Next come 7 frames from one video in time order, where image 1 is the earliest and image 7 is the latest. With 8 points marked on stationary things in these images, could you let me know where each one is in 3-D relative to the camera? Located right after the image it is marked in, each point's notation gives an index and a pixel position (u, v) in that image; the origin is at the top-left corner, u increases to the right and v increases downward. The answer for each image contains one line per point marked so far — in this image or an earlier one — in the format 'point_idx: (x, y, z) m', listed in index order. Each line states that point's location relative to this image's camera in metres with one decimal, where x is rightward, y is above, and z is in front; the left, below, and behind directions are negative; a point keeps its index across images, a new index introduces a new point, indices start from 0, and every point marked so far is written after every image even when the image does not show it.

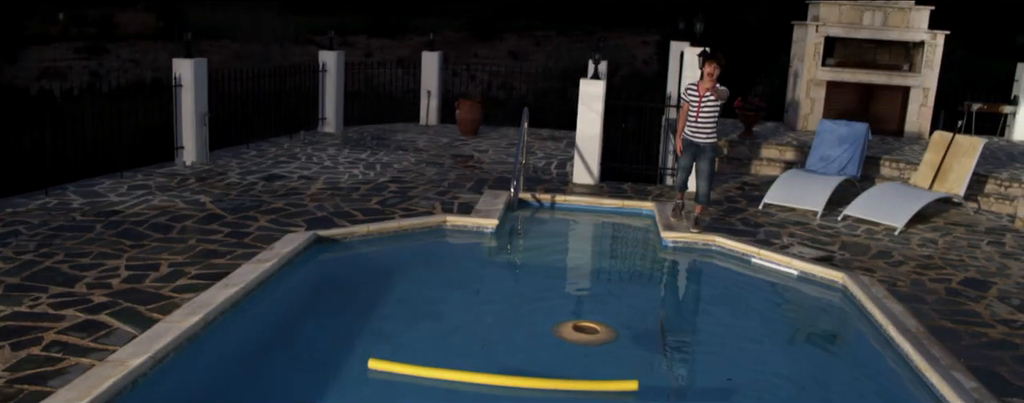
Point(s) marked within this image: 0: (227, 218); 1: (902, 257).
0: (-2.9, -0.1, +8.8) m
1: (+3.8, -0.5, +8.5) m
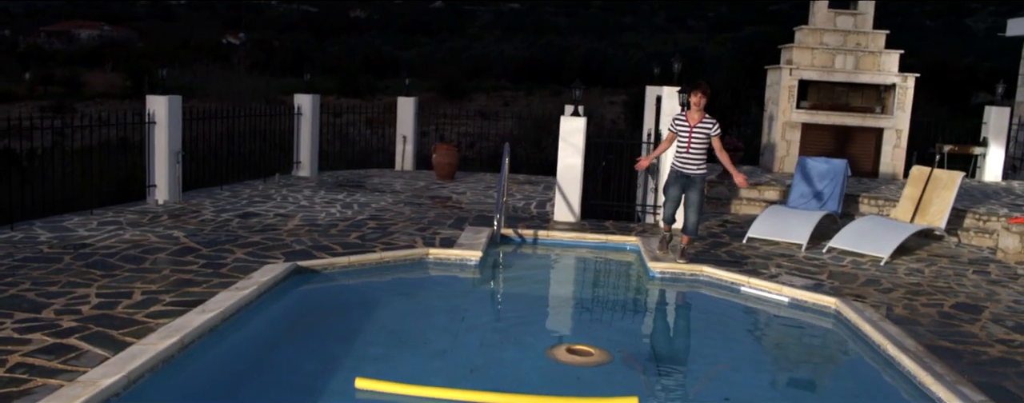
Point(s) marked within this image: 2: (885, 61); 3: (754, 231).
0: (-3.1, -0.5, +8.5) m
1: (+3.7, -0.8, +8.4) m
2: (+6.3, +2.4, +14.7) m
3: (+2.9, -0.3, +10.4) m
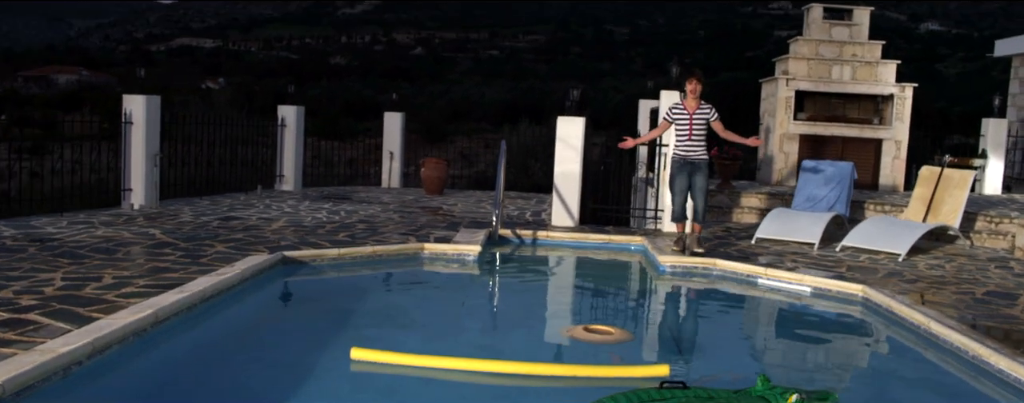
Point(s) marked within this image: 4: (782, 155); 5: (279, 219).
0: (-3.1, -0.4, +8.0) m
1: (+3.7, -0.7, +7.9) m
2: (+6.2, +2.2, +14.4) m
3: (+2.9, -0.3, +9.9) m
4: (+4.5, +0.8, +14.4) m
5: (-2.7, -0.2, +10.2) m
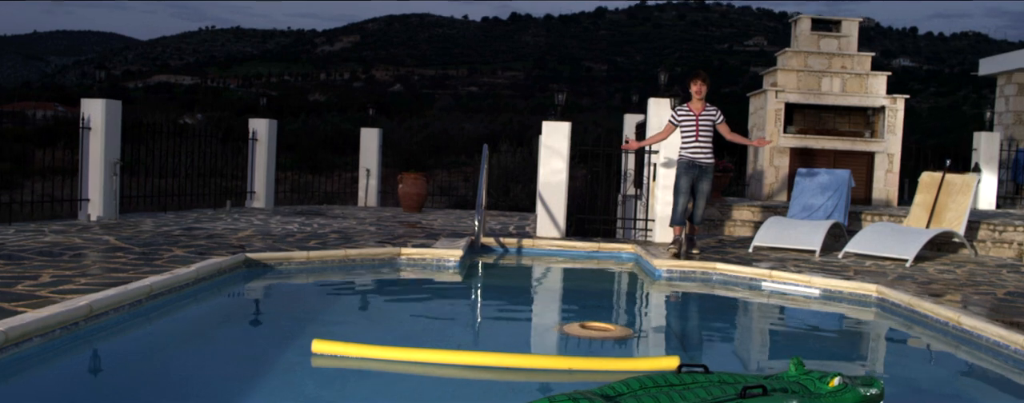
0: (-3.2, -0.4, +7.3) m
1: (+3.6, -0.7, +7.4) m
2: (+5.9, +1.9, +14.1) m
3: (+2.7, -0.4, +9.4) m
4: (+4.2, +0.5, +14.0) m
5: (-2.9, -0.3, +9.5) m
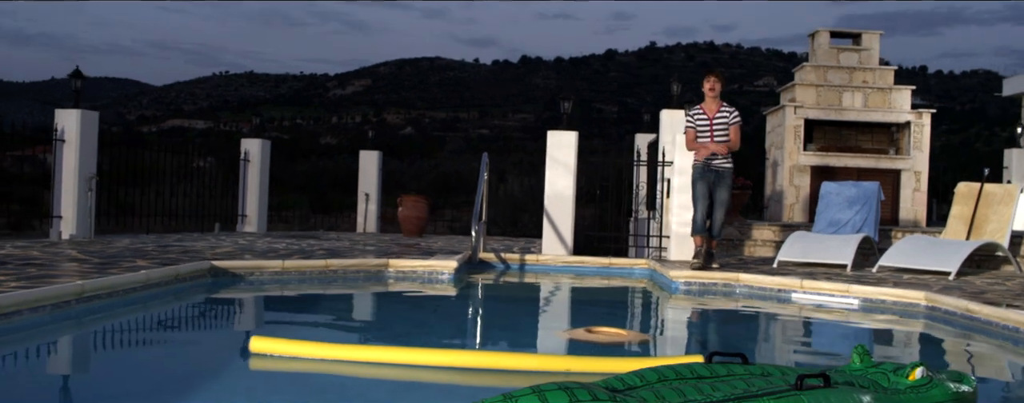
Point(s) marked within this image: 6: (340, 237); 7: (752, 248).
0: (-3.2, -0.4, +6.6) m
1: (+3.6, -0.7, +6.6) m
2: (+5.9, +1.6, +13.4) m
3: (+2.7, -0.5, +8.6) m
4: (+4.3, +0.2, +13.2) m
5: (-2.9, -0.5, +8.8) m
6: (-2.5, -0.5, +12.2) m
7: (+3.1, -0.6, +11.4) m
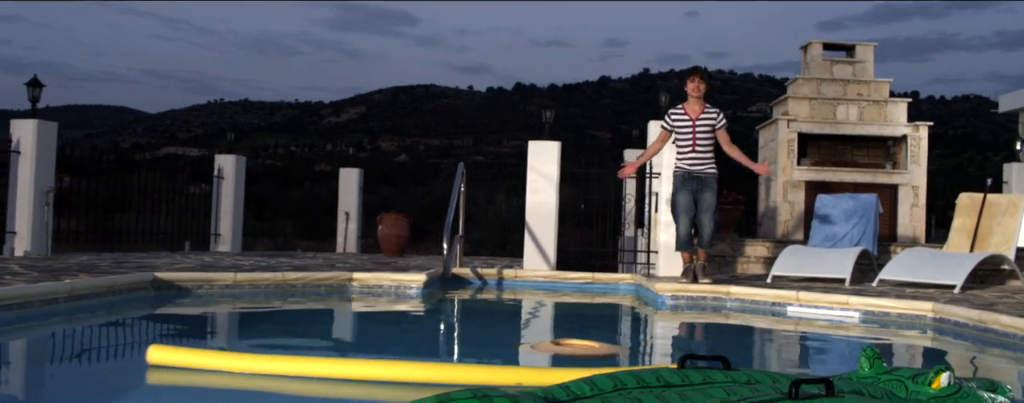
0: (-3.4, -0.5, +6.1) m
1: (+3.4, -0.7, +6.2) m
2: (+5.7, +1.4, +13.0) m
3: (+2.5, -0.6, +8.2) m
4: (+4.1, 0.0, +12.8) m
5: (-3.1, -0.6, +8.3) m
6: (-2.7, -0.7, +11.7) m
7: (+2.9, -0.8, +10.9) m
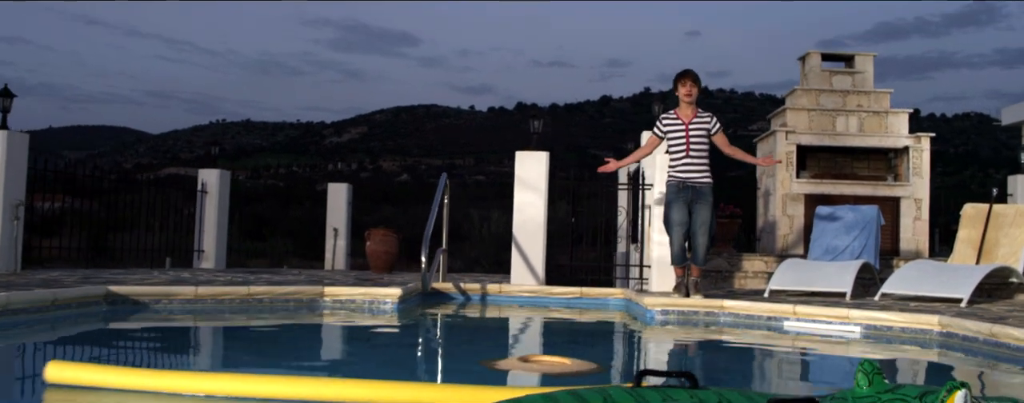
0: (-3.5, -0.6, +5.8) m
1: (+3.2, -0.8, +5.8) m
2: (+5.6, +1.2, +12.7) m
3: (+2.4, -0.7, +7.8) m
4: (+3.9, -0.2, +12.4) m
5: (-3.2, -0.7, +8.0) m
6: (-2.8, -0.9, +11.4) m
7: (+2.8, -1.0, +10.6) m
